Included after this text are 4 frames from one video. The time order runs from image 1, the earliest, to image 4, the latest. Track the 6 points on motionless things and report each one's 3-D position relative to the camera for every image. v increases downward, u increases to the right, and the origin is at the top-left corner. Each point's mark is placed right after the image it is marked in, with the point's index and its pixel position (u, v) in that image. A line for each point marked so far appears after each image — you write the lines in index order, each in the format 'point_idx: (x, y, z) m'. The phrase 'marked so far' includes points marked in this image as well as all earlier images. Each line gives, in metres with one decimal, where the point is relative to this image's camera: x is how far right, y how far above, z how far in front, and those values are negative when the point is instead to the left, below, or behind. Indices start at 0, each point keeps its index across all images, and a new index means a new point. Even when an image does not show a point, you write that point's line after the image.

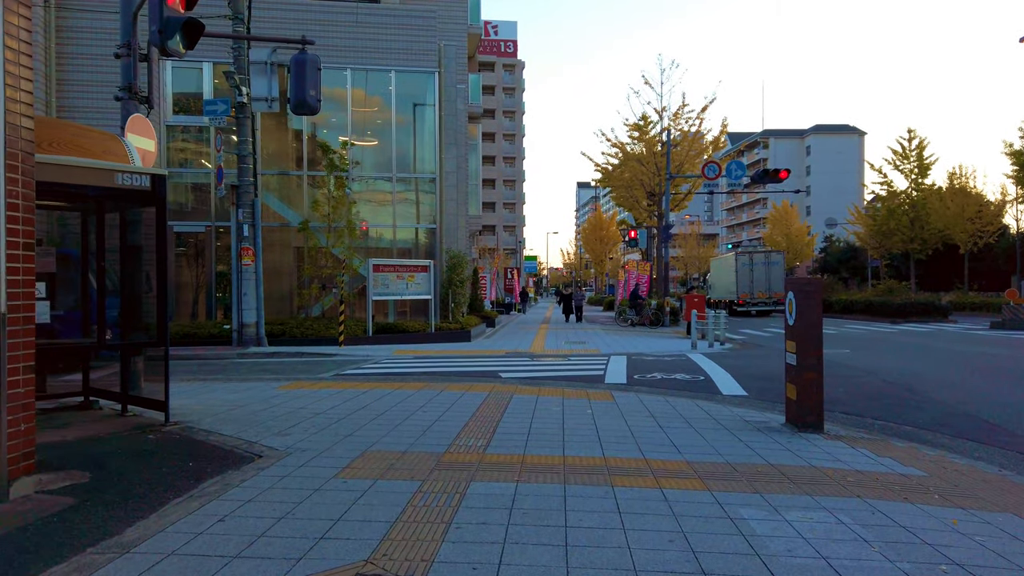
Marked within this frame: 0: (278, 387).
0: (-3.6, -1.5, +11.3) m
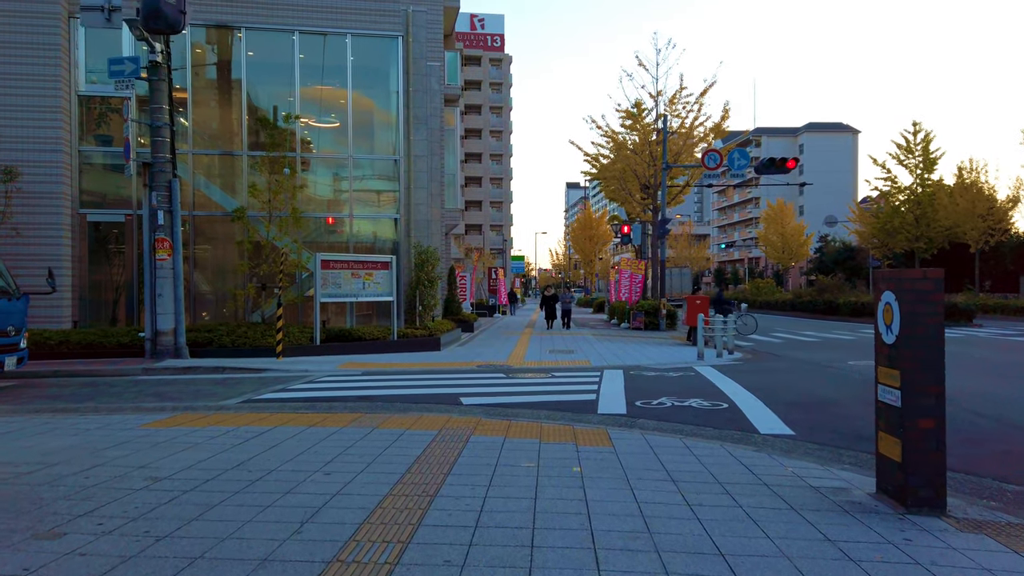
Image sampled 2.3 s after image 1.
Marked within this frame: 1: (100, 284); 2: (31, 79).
0: (-4.1, -1.5, +8.3) m
1: (-9.9, +0.1, +17.6) m
2: (-10.8, +4.7, +16.6) m
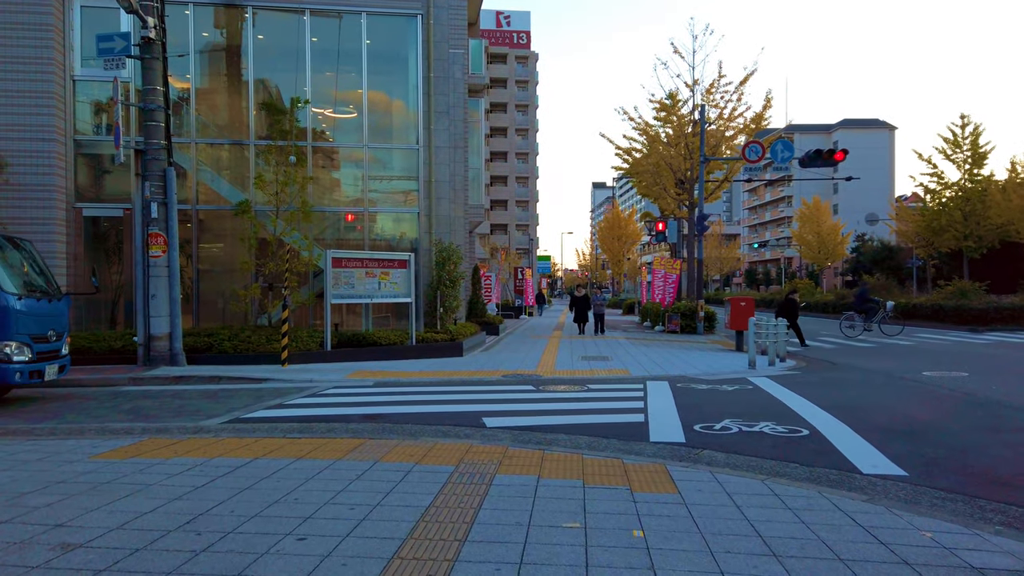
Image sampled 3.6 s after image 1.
0: (-3.8, -1.5, +6.8) m
1: (-9.3, +0.1, +16.4) m
2: (-10.2, +4.7, +15.3) m
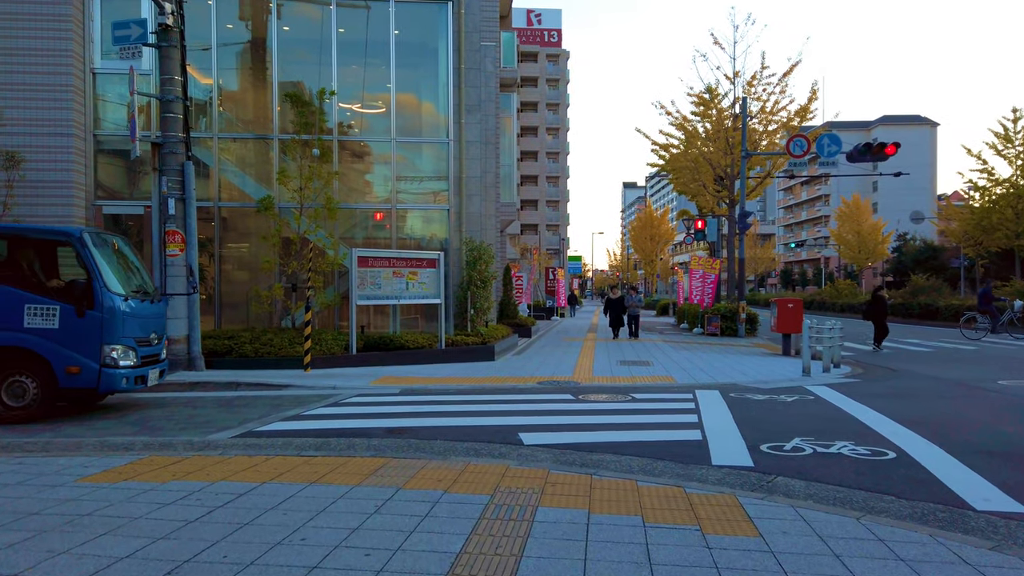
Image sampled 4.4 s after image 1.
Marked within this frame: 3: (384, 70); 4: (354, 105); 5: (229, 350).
0: (-3.4, -1.5, +6.1) m
1: (-8.5, +0.1, +15.8) m
2: (-9.5, +4.7, +14.8) m
3: (-3.2, +5.5, +18.5) m
4: (-4.0, +4.6, +18.4) m
5: (-5.2, -1.1, +13.5) m
